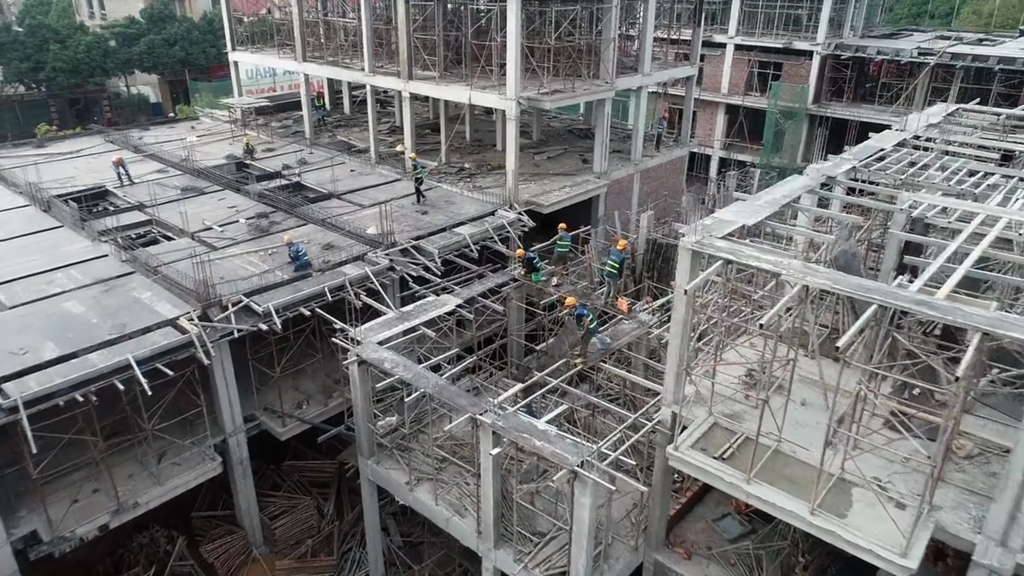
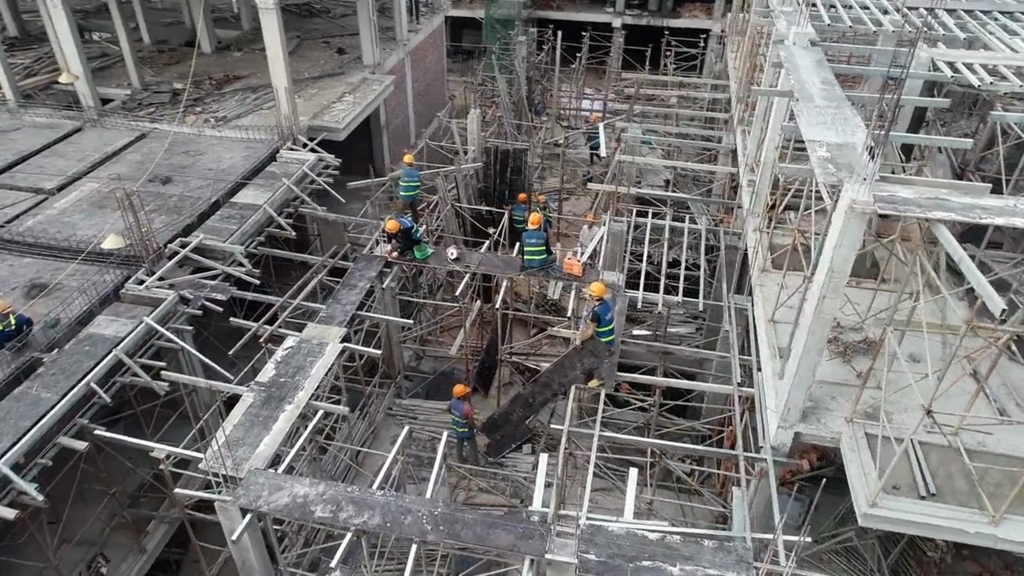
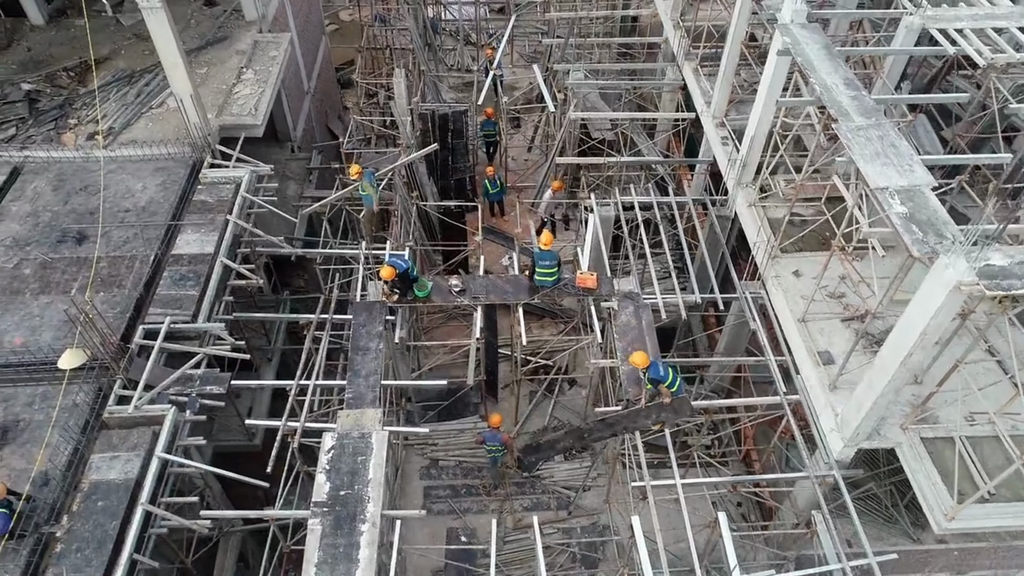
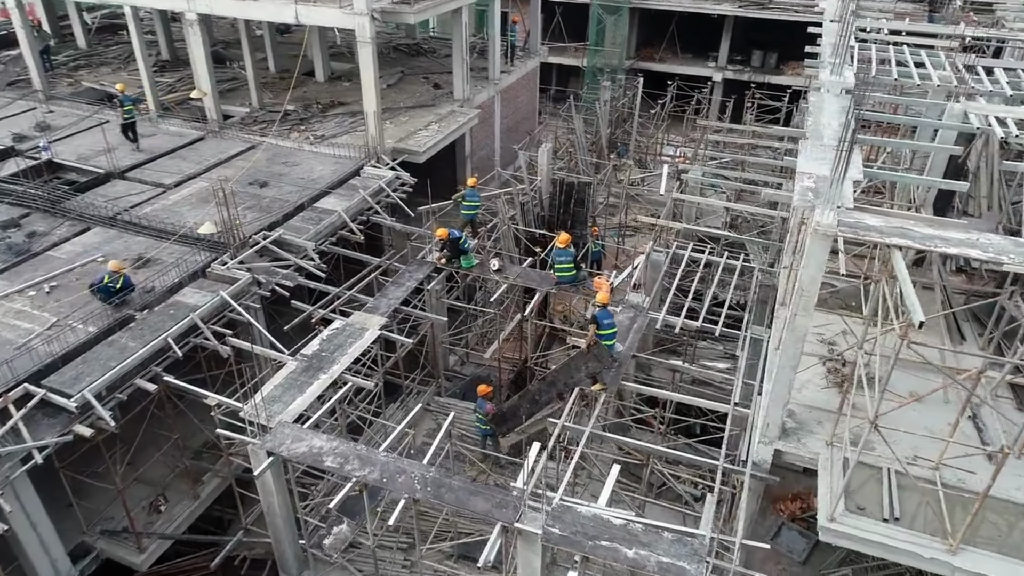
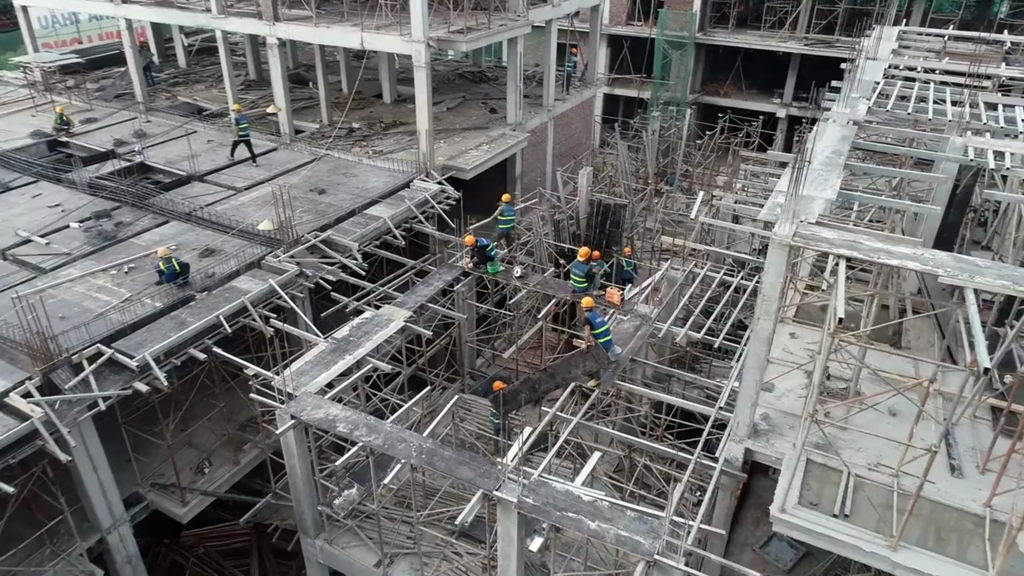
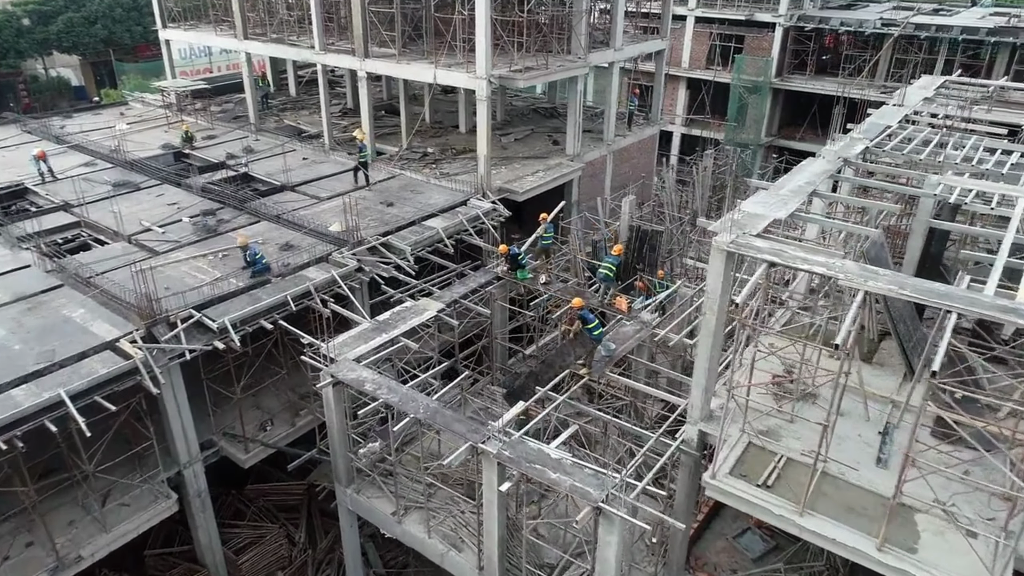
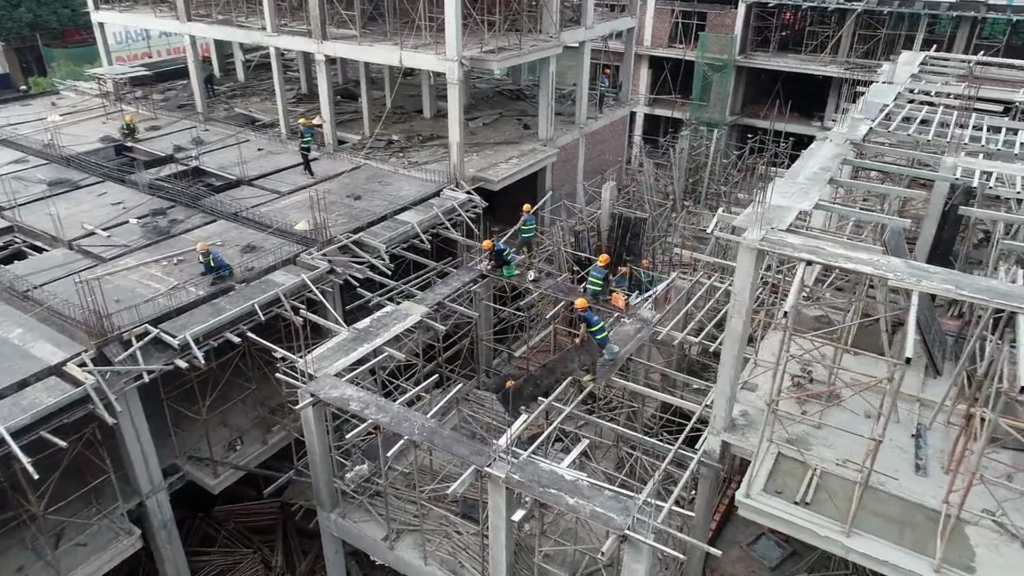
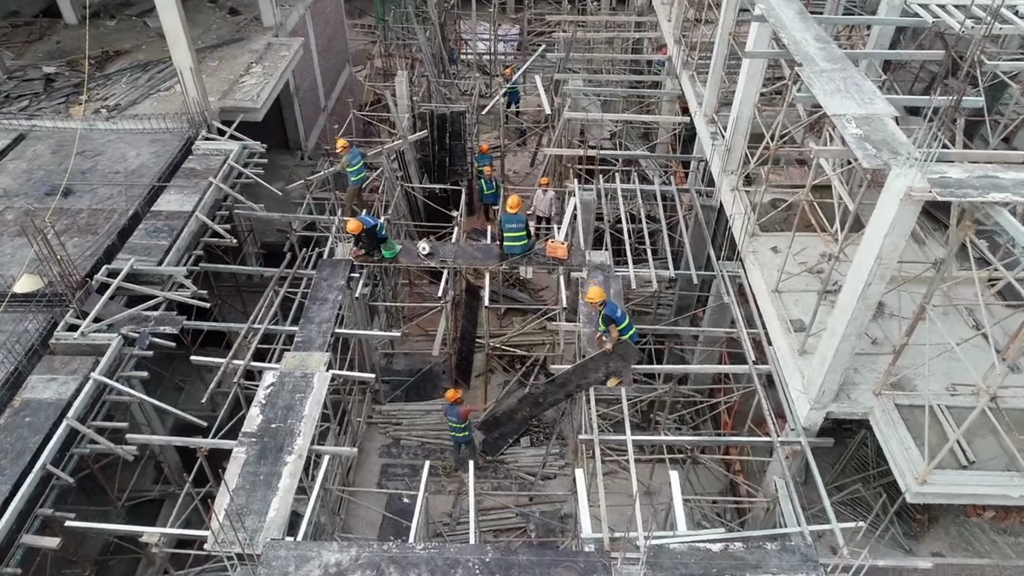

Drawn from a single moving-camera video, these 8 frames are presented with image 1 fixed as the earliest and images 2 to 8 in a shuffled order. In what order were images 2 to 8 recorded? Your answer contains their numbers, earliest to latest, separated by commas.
6, 7, 5, 4, 2, 8, 3
